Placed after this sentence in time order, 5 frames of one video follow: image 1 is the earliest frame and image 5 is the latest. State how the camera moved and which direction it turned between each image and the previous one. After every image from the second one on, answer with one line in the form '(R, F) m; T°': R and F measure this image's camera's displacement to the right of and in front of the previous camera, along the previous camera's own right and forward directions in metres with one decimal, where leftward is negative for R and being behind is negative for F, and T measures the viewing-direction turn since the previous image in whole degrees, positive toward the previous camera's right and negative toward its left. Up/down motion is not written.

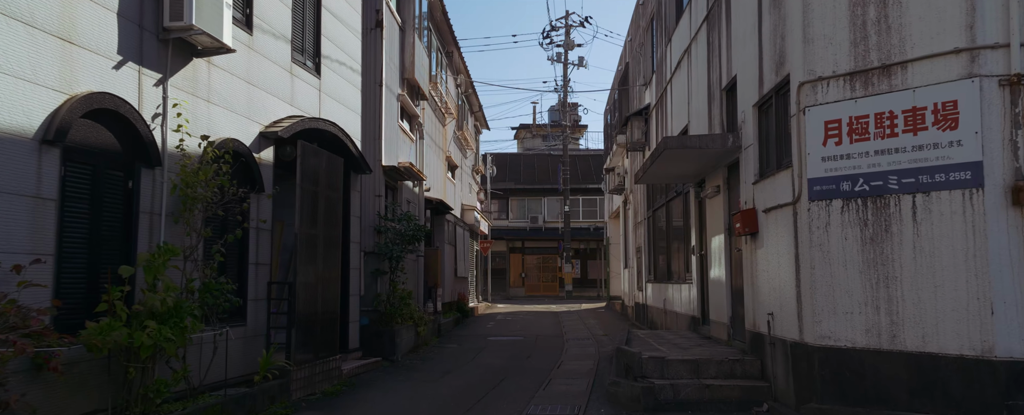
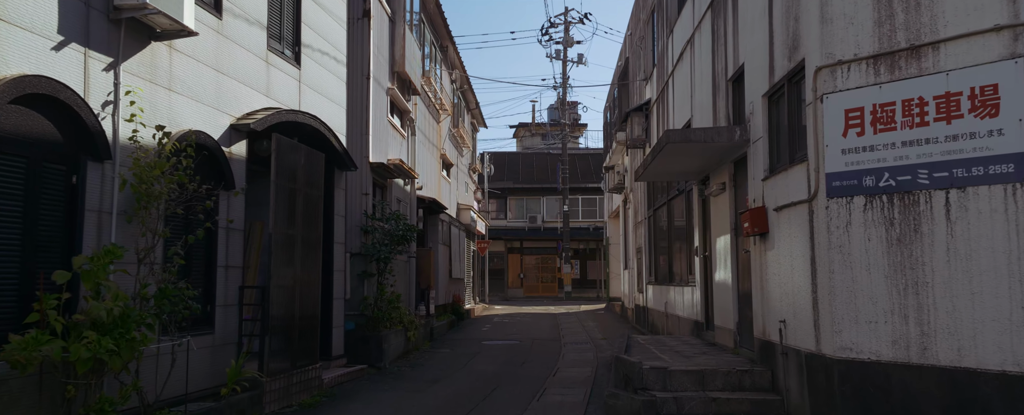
(+0.1, +0.7) m; 0°
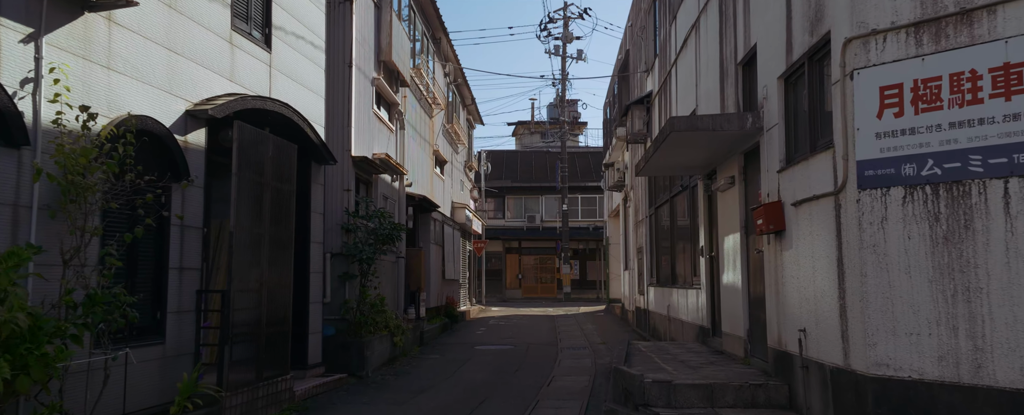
(+0.1, +0.9) m; 0°
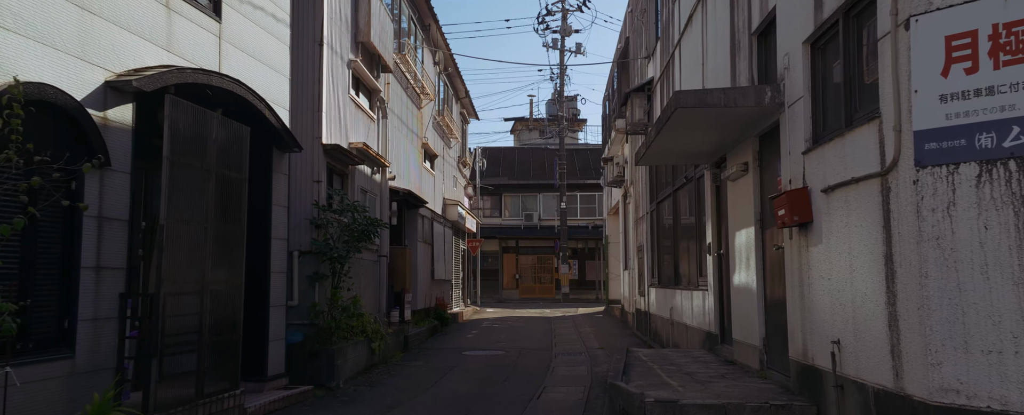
(+0.2, +1.3) m; 0°
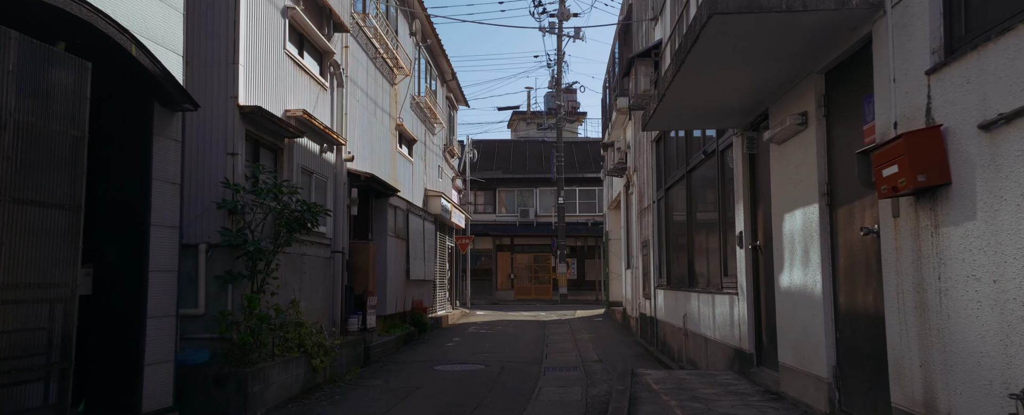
(+0.3, +2.7) m; 0°
